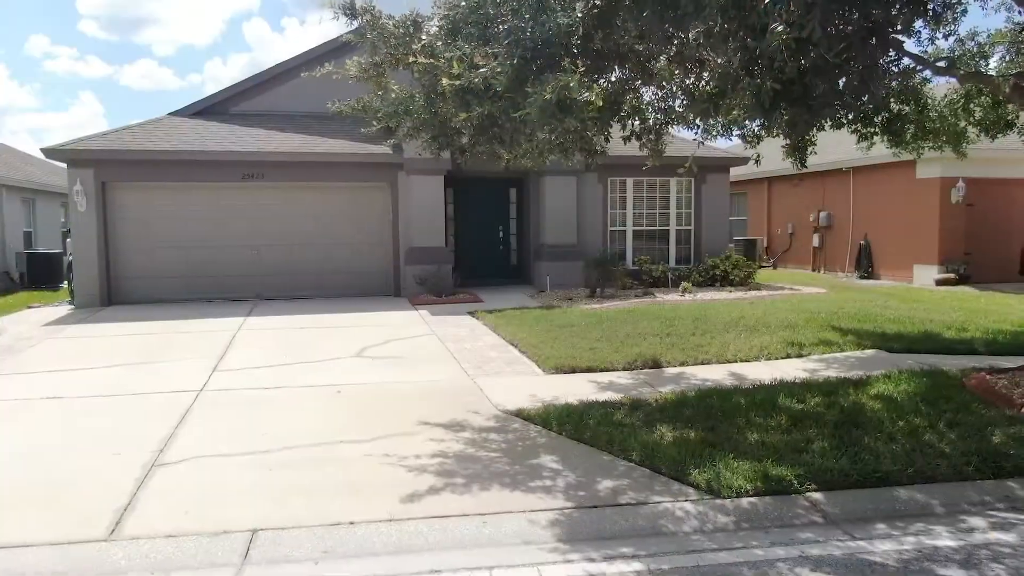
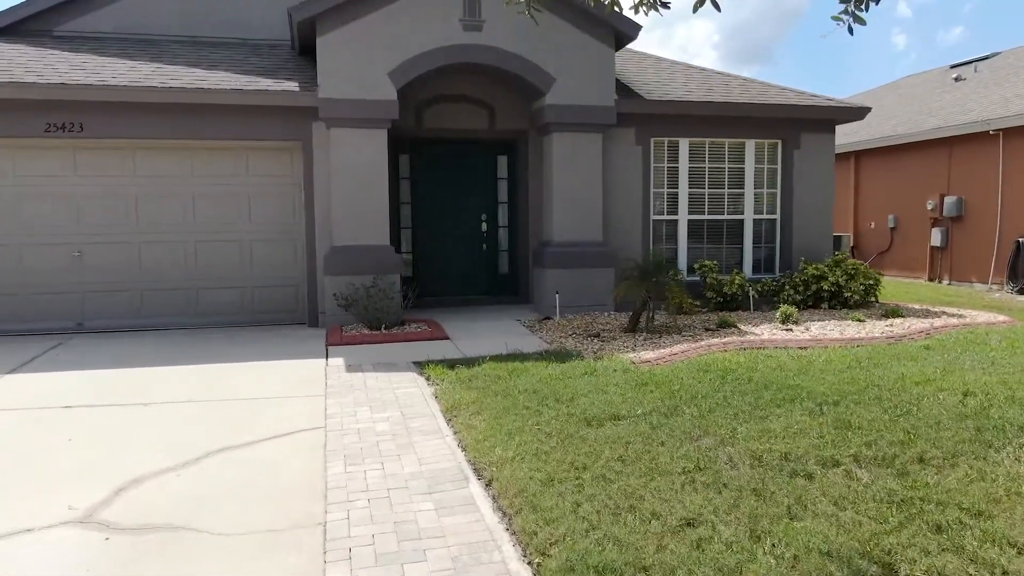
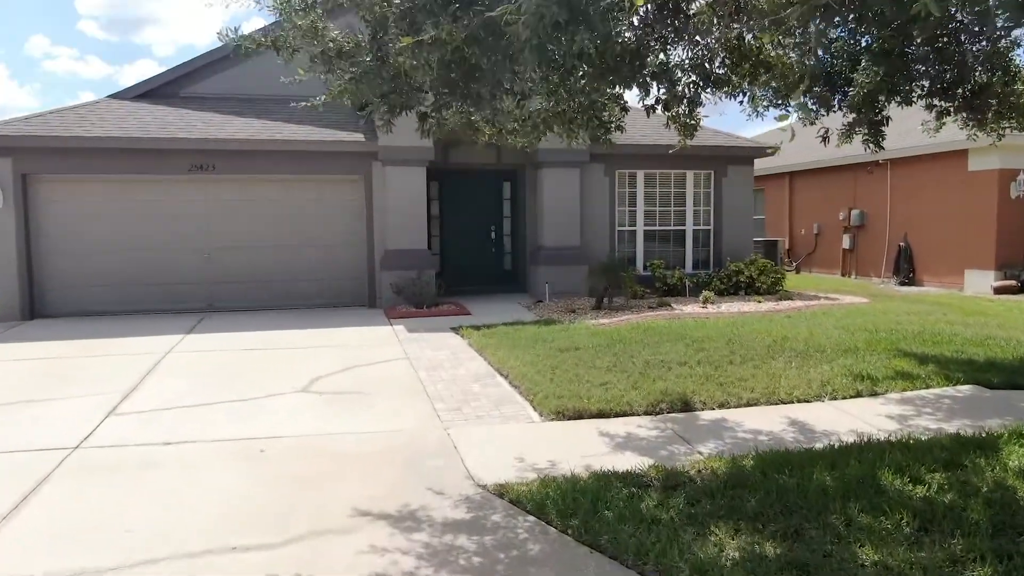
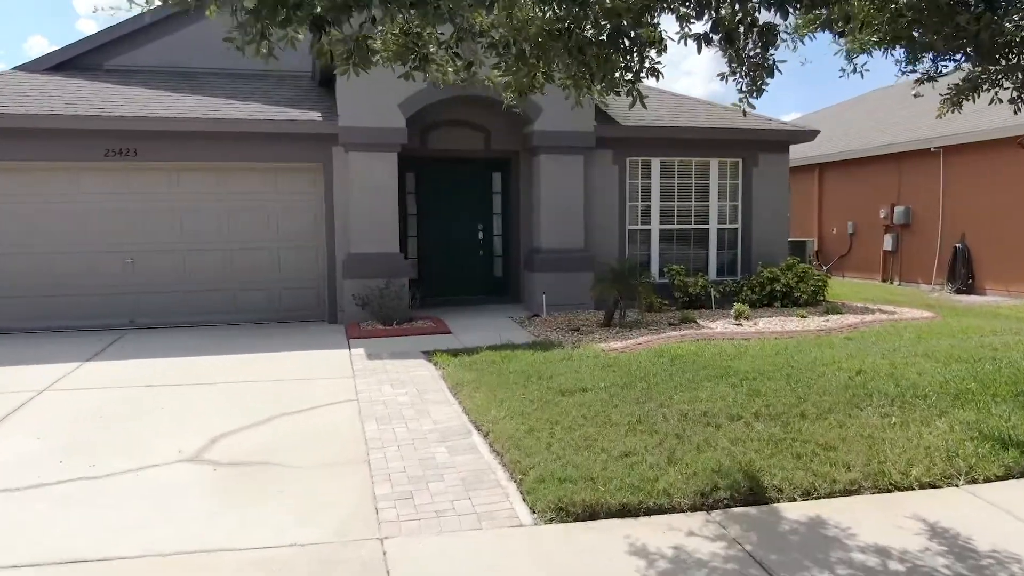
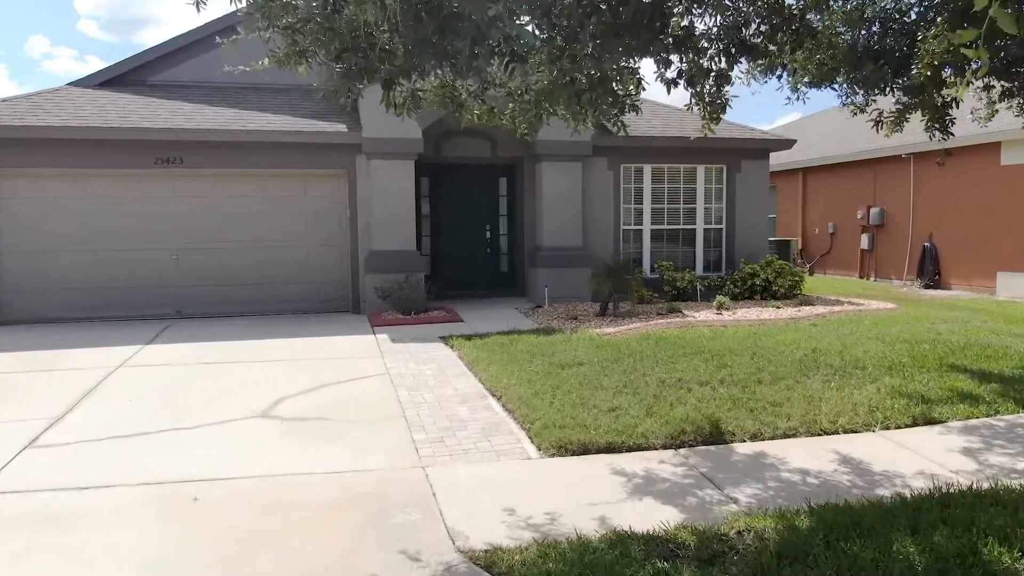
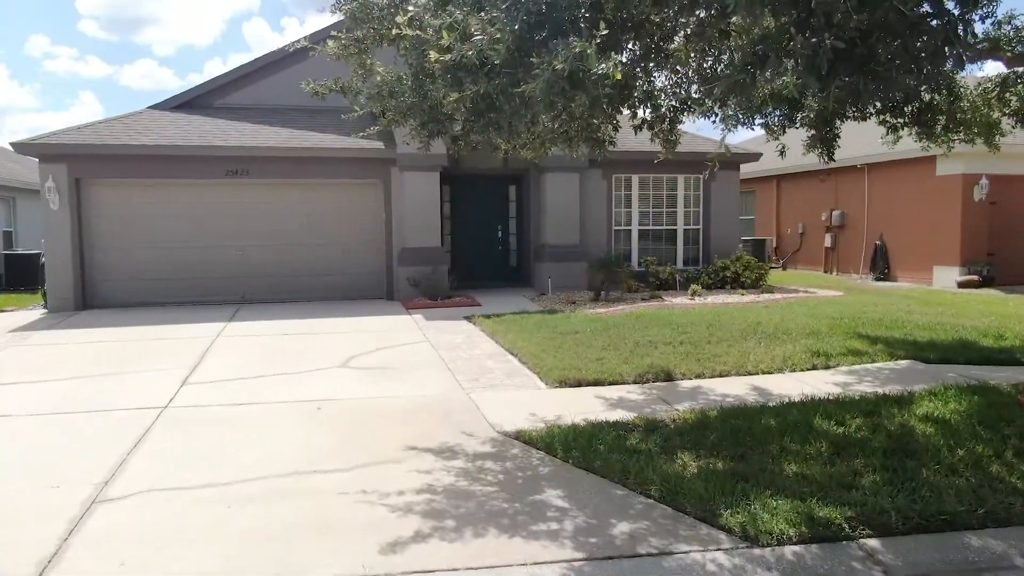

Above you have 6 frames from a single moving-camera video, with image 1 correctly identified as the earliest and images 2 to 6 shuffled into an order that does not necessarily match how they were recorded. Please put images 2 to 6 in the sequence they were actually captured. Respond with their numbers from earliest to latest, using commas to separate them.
6, 3, 5, 4, 2
